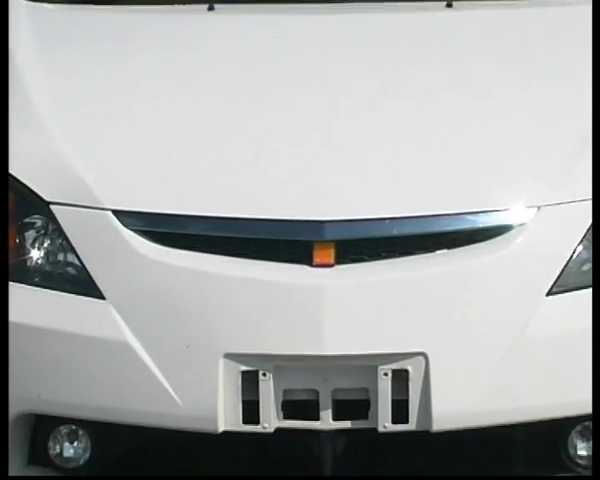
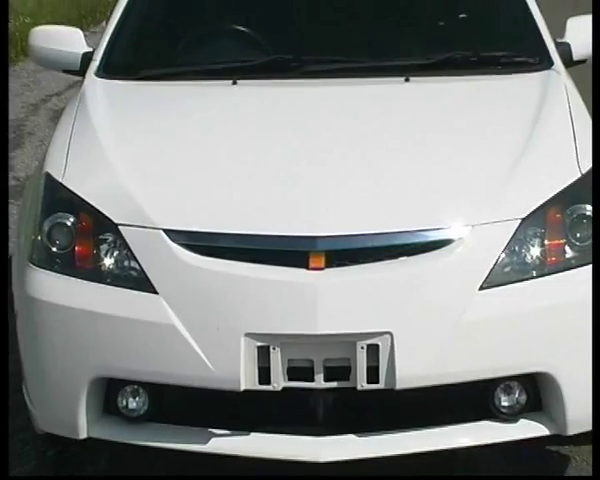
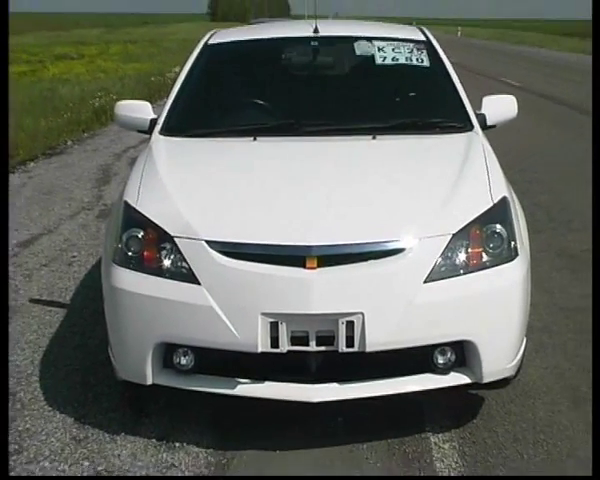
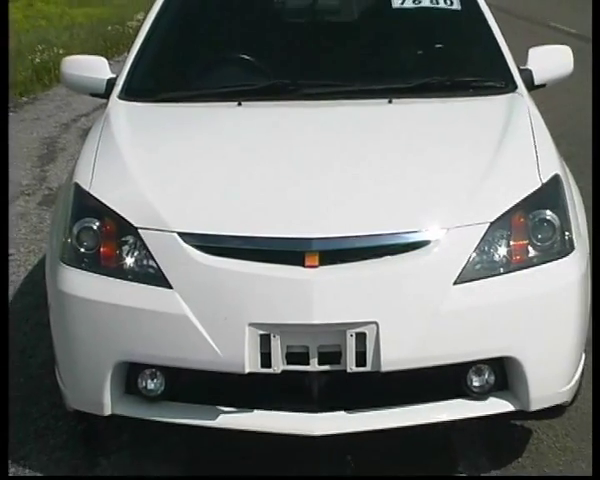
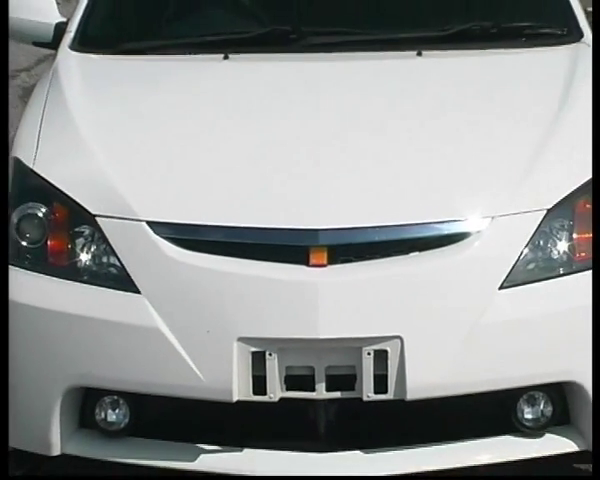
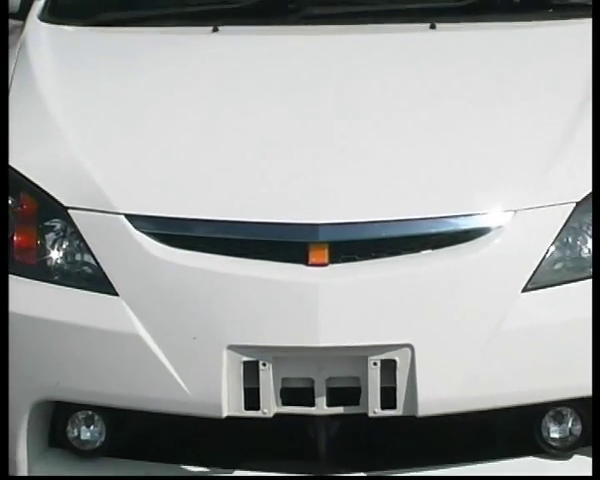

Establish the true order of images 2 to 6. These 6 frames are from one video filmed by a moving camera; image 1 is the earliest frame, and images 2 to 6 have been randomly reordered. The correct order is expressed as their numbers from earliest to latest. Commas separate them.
6, 5, 2, 4, 3
